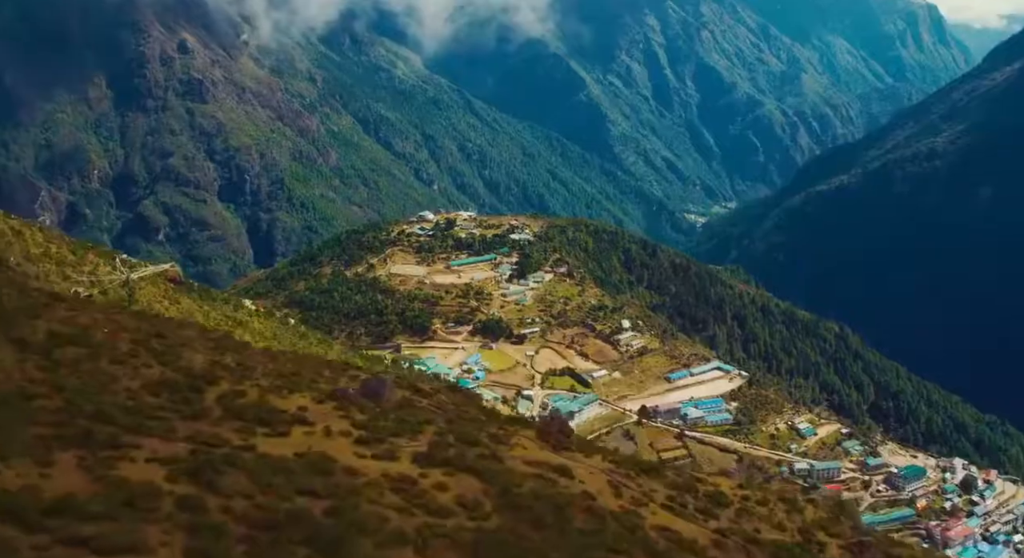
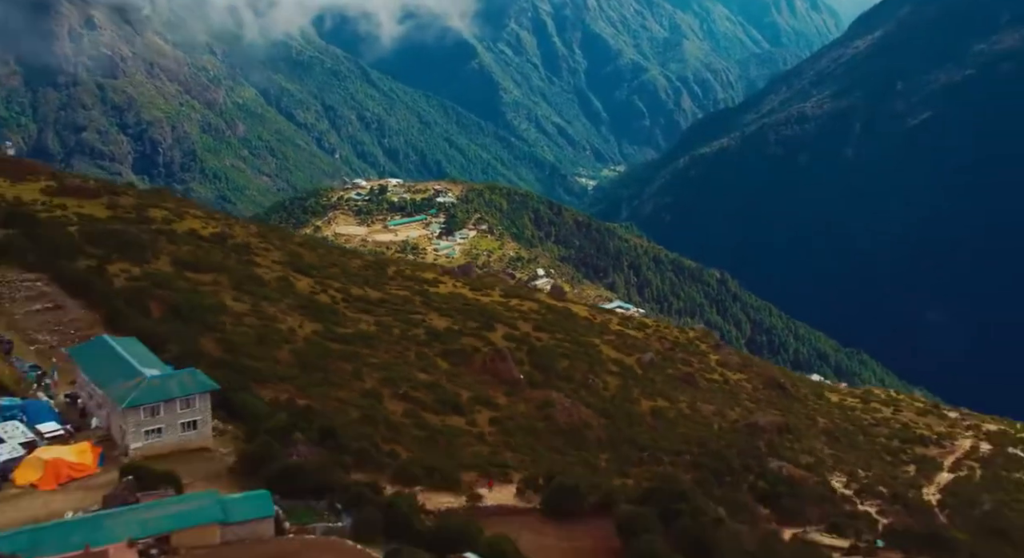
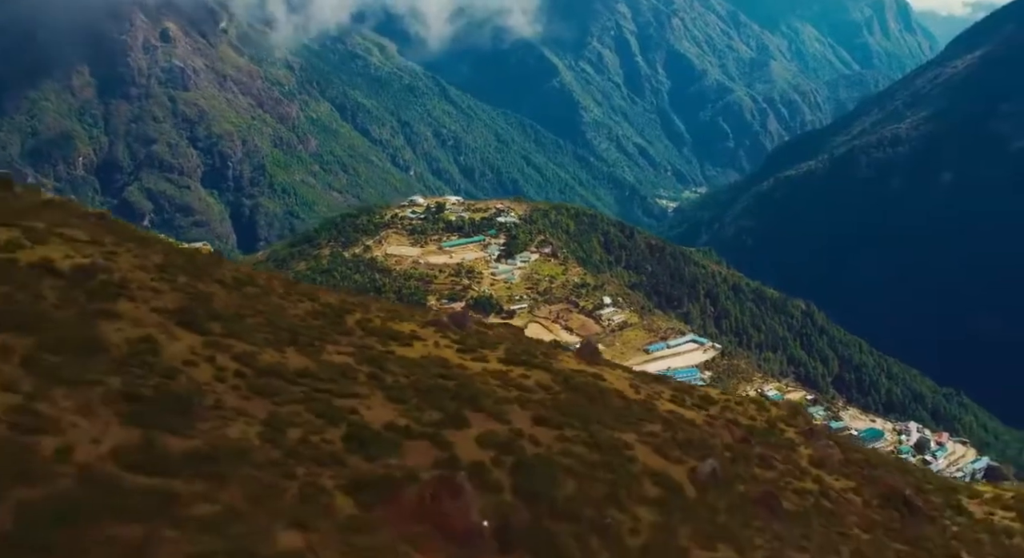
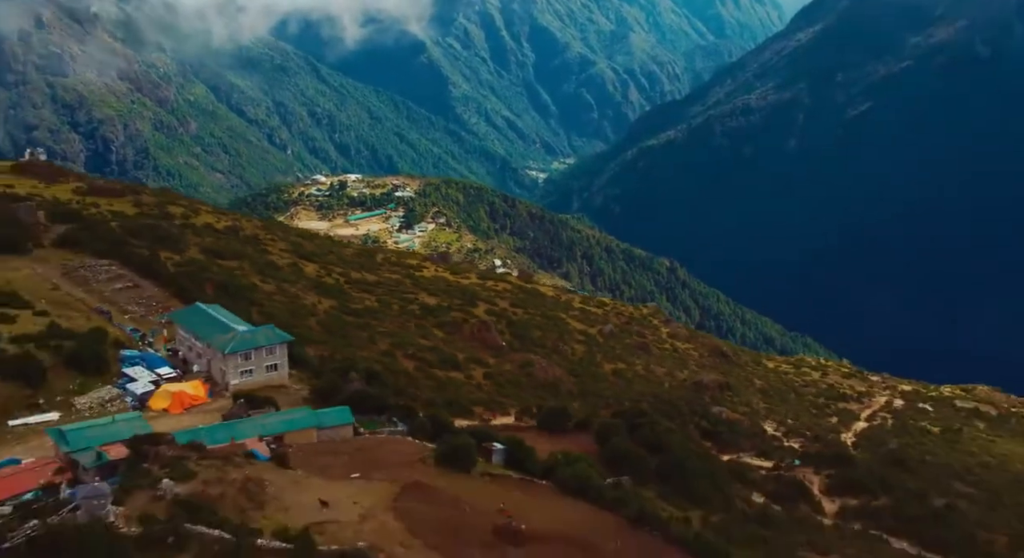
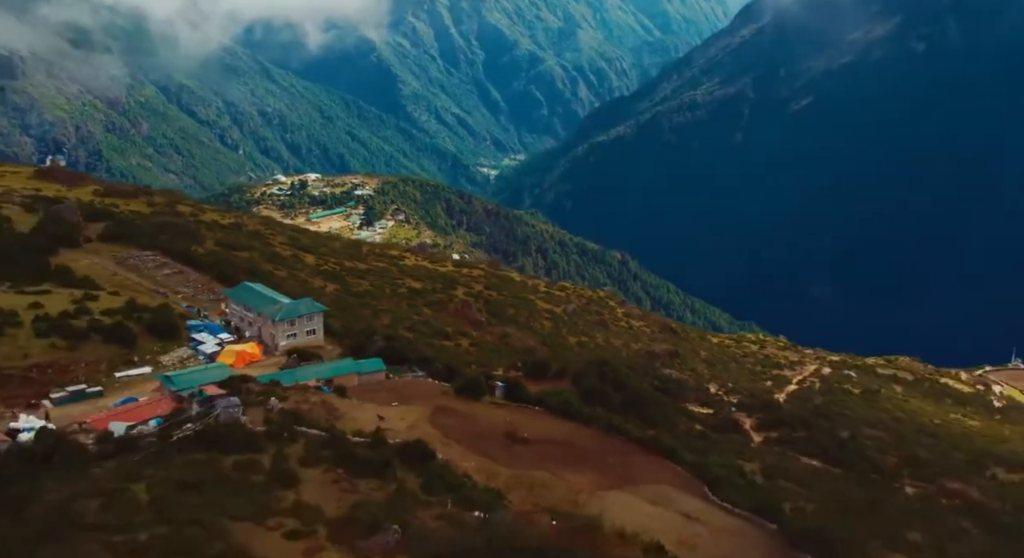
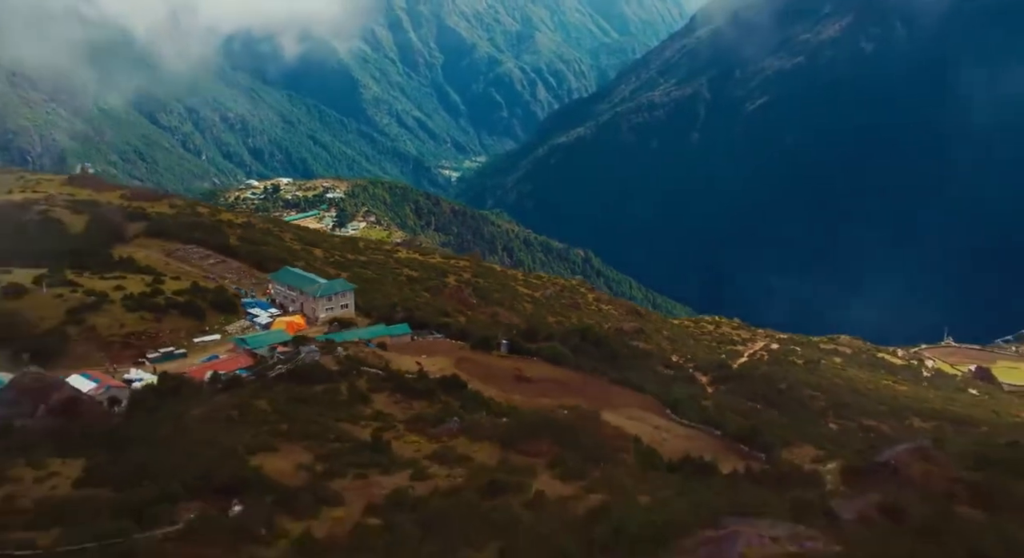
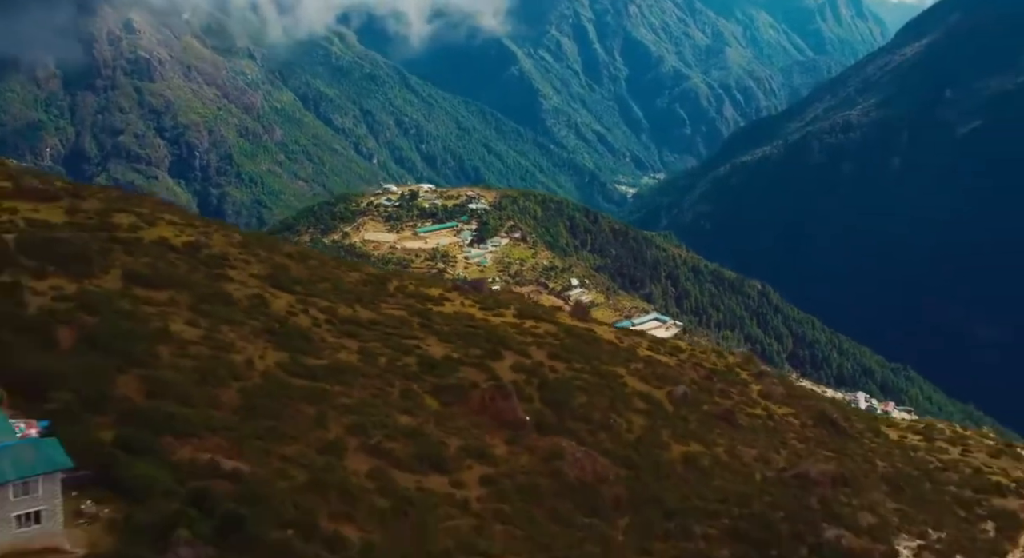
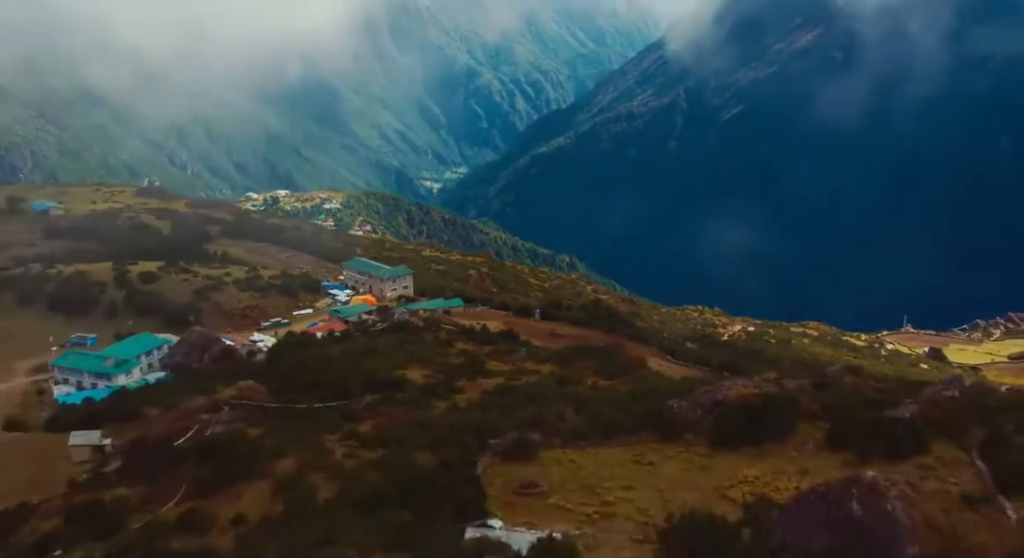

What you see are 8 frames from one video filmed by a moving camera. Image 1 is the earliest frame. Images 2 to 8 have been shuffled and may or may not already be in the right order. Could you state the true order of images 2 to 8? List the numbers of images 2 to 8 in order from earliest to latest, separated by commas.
3, 7, 2, 4, 5, 6, 8
